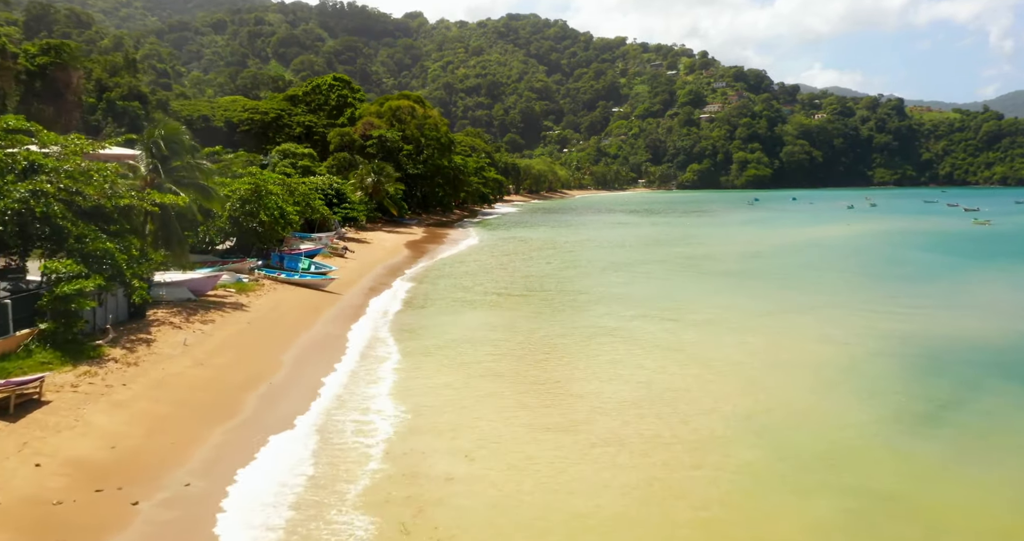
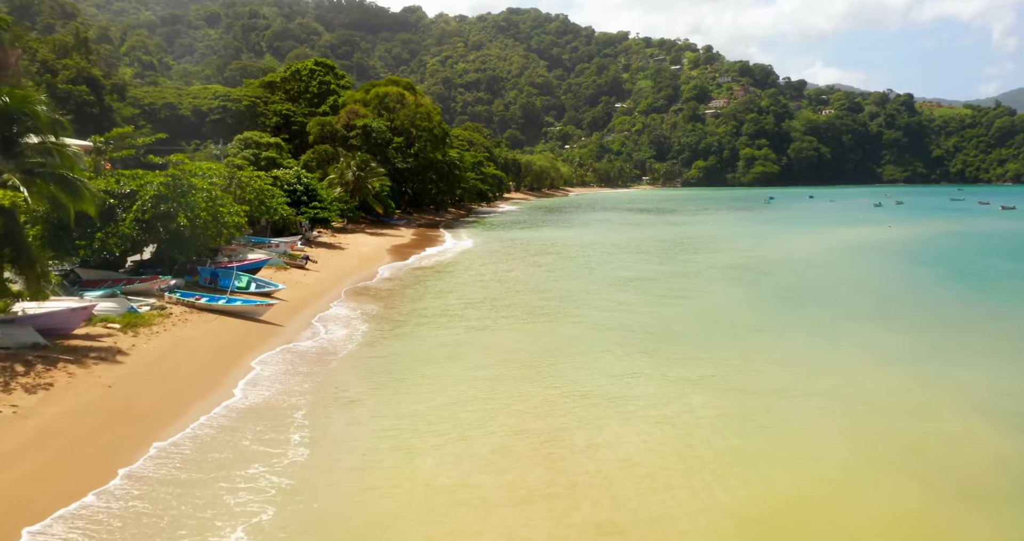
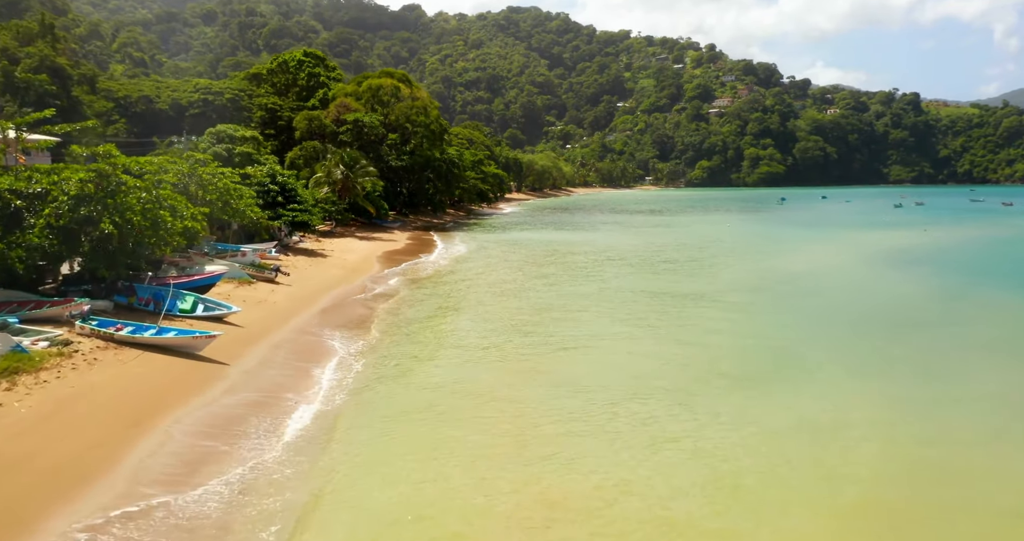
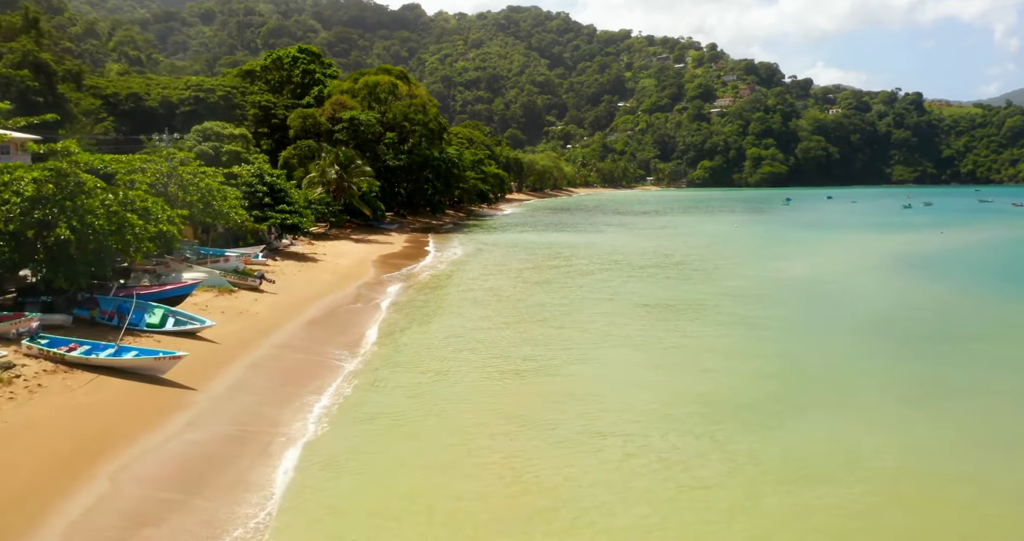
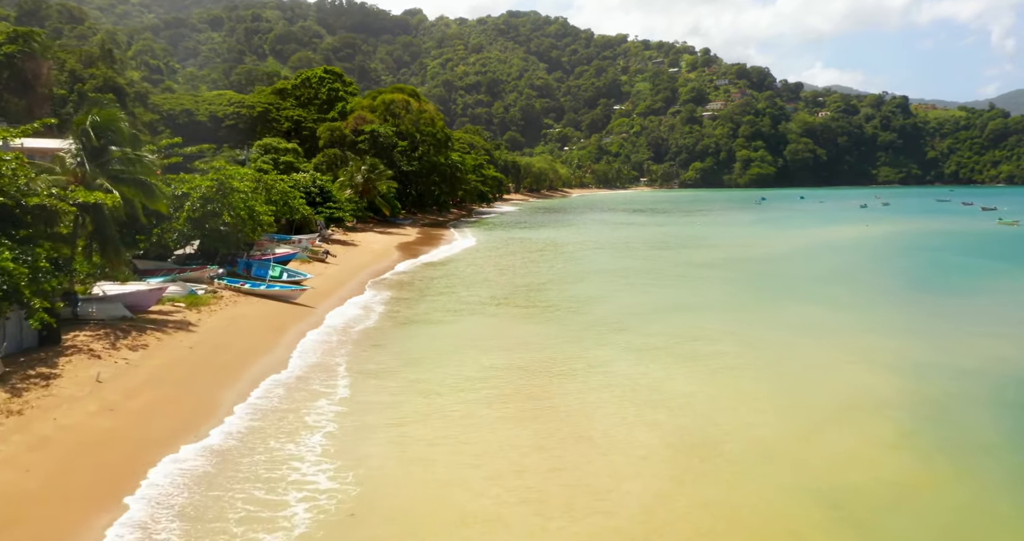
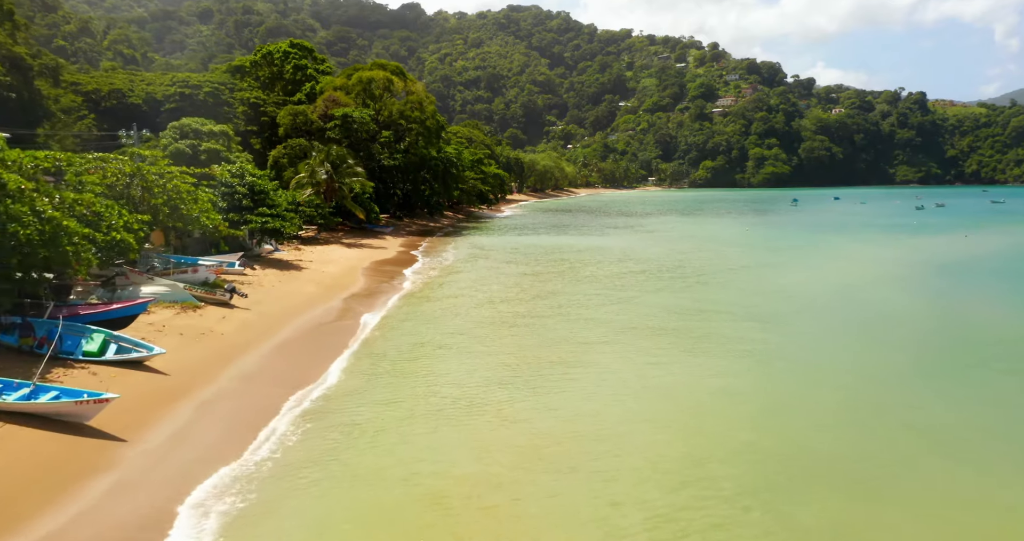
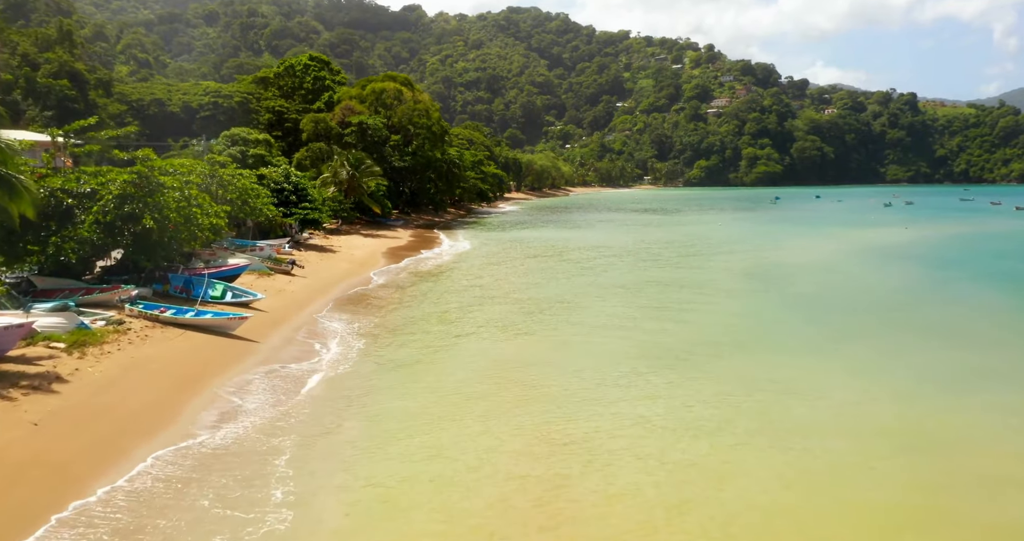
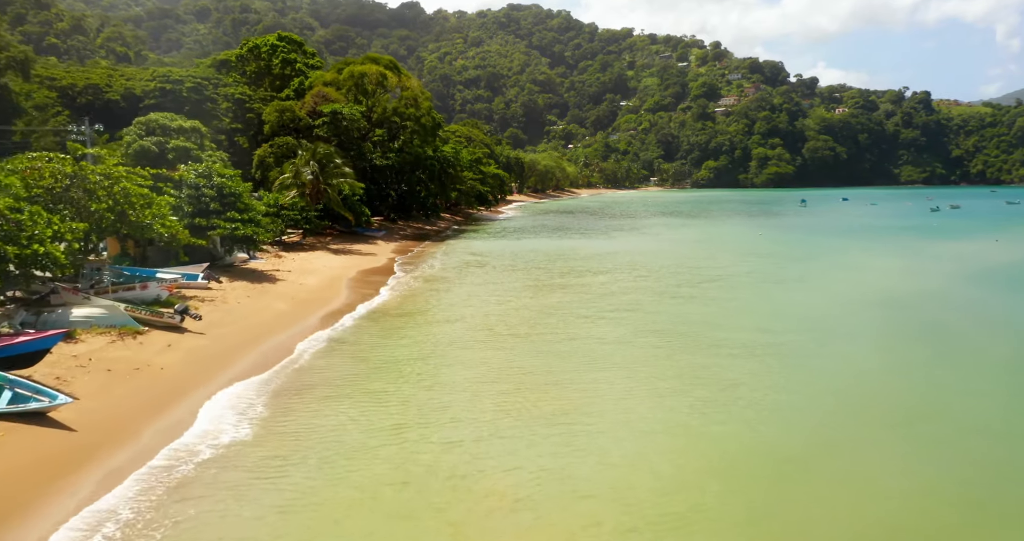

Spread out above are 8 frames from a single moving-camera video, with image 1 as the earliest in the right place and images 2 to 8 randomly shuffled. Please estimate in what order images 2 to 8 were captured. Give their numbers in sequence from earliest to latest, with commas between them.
5, 2, 7, 3, 4, 6, 8
